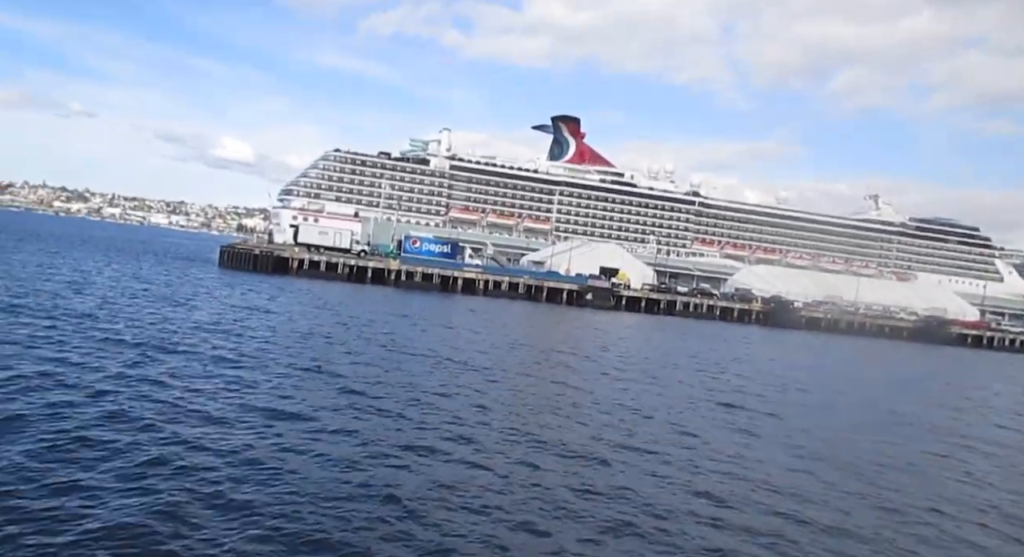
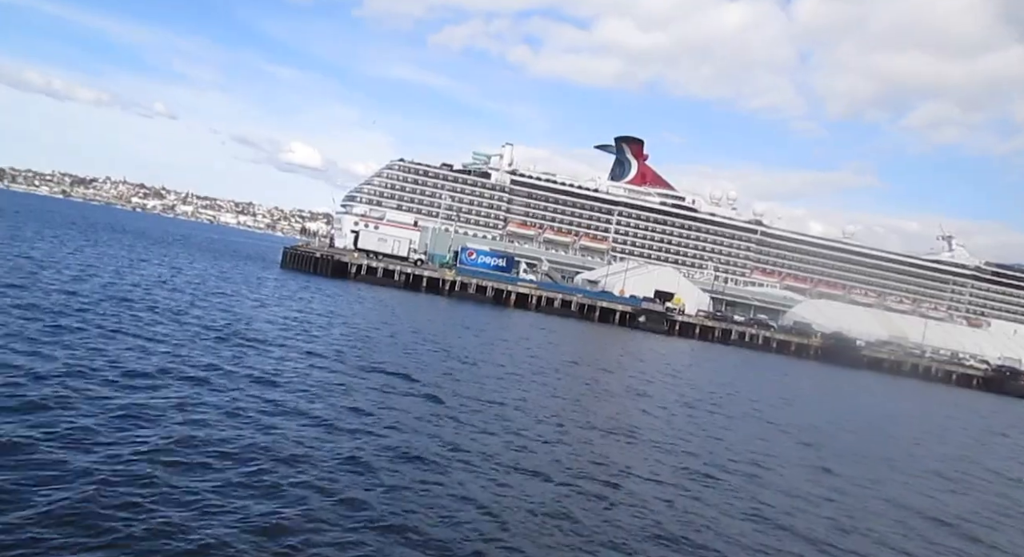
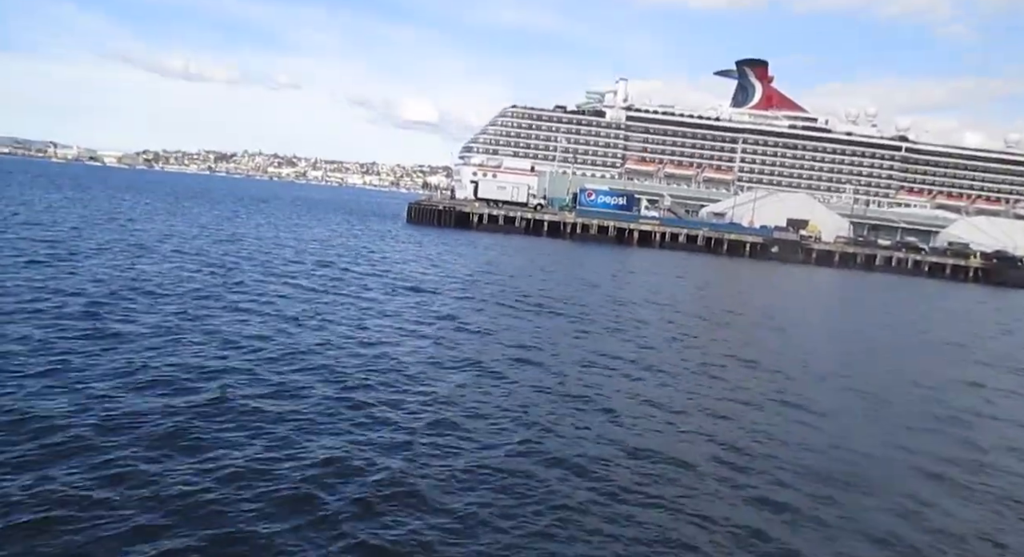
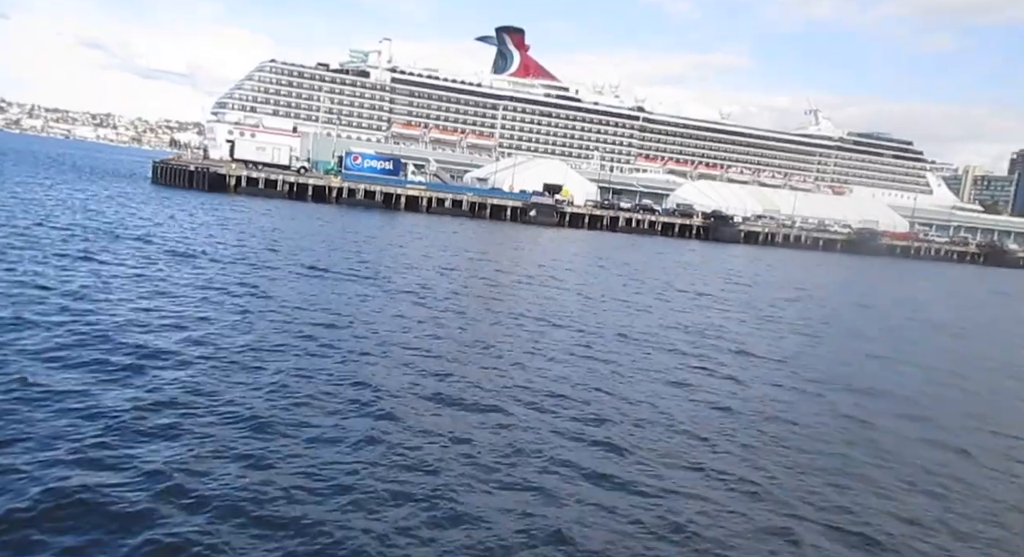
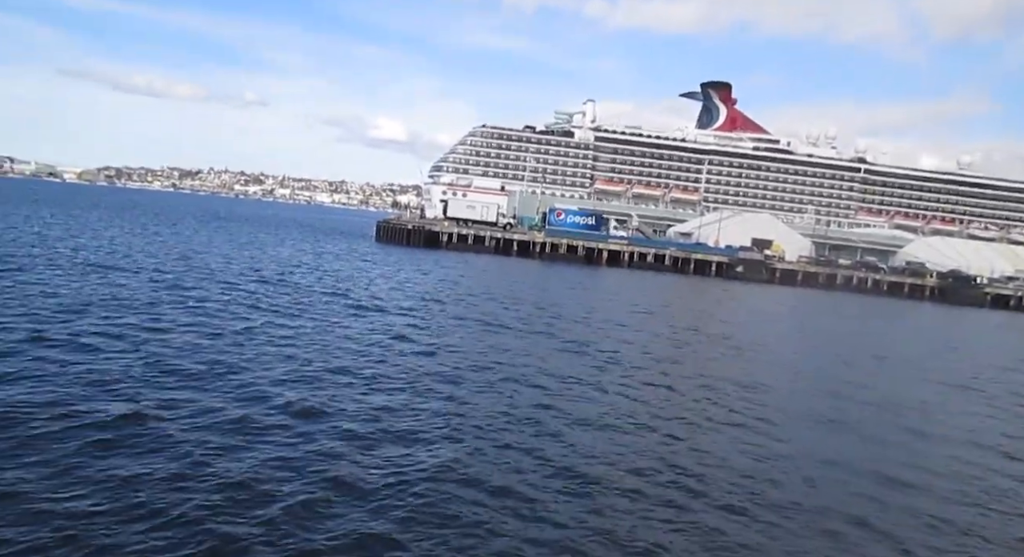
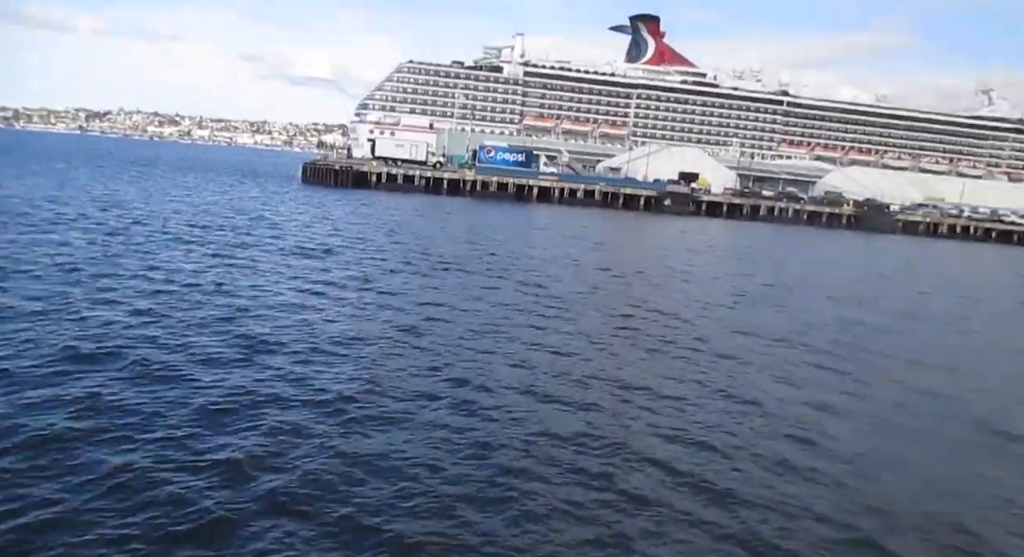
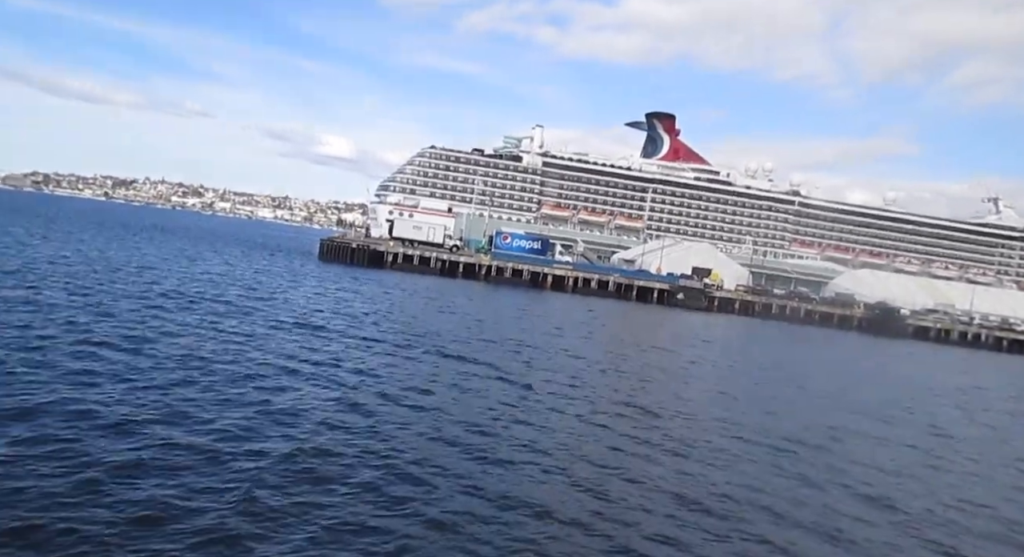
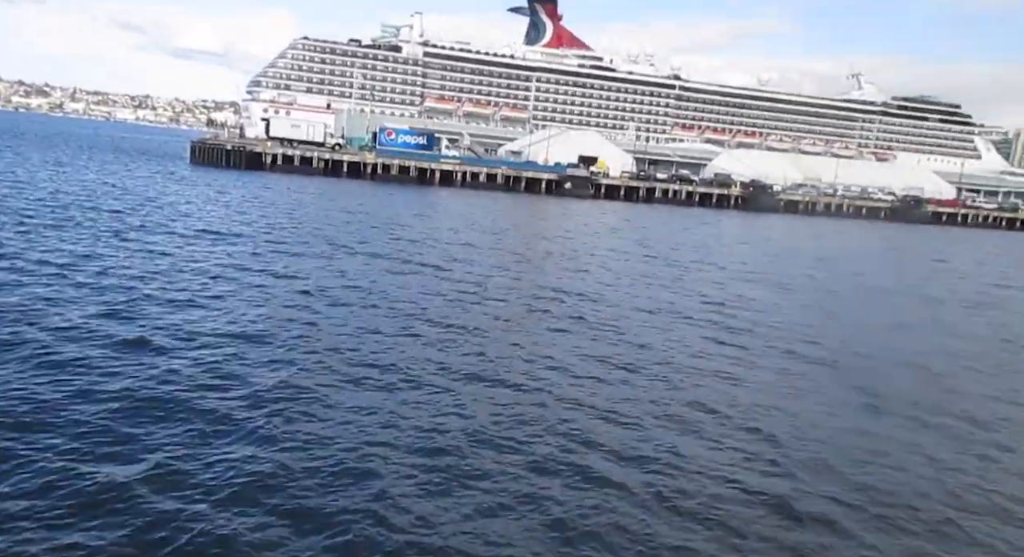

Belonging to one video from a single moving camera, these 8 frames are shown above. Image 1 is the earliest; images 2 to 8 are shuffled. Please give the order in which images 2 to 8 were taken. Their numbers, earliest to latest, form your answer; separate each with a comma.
2, 7, 5, 3, 6, 8, 4
